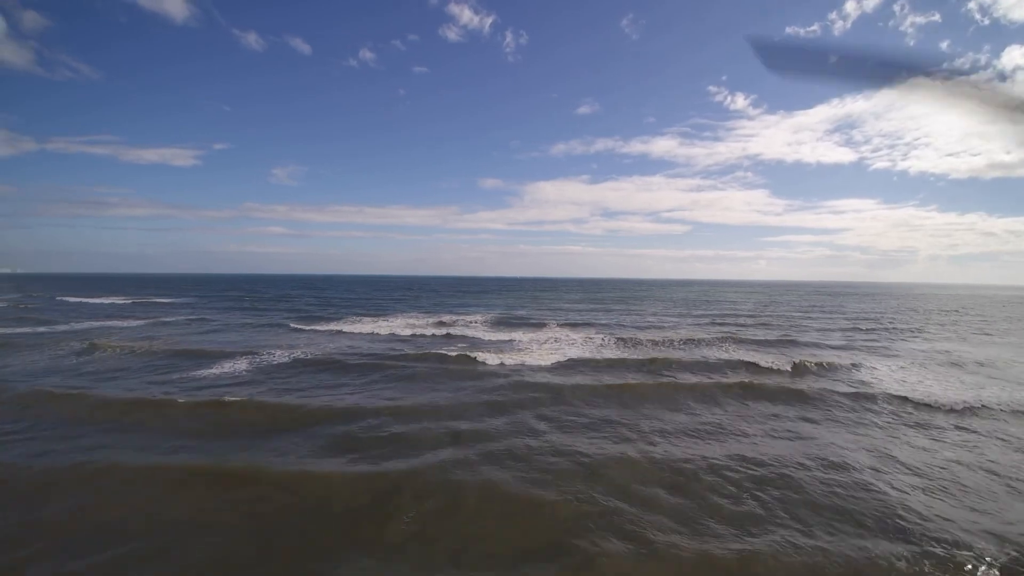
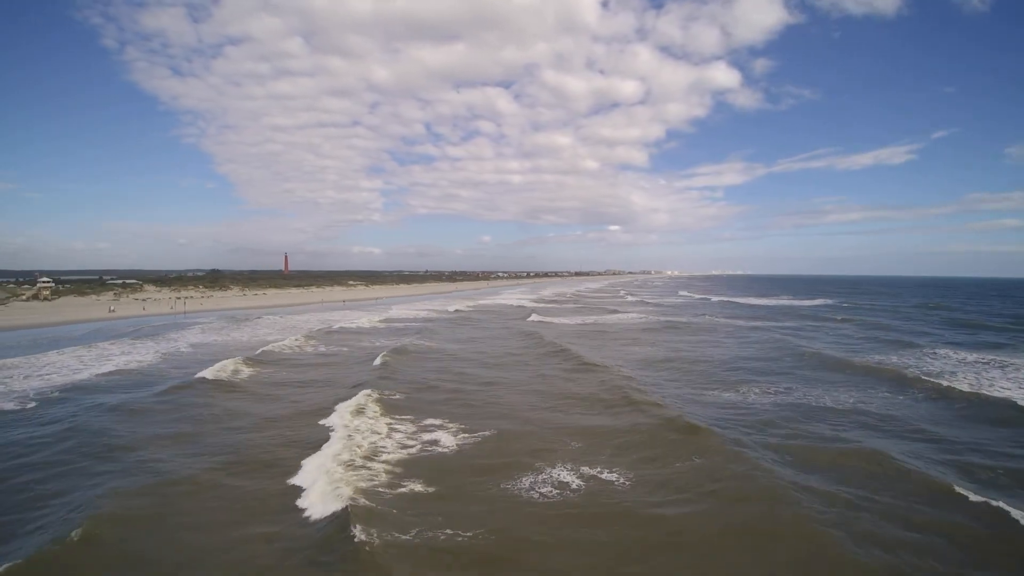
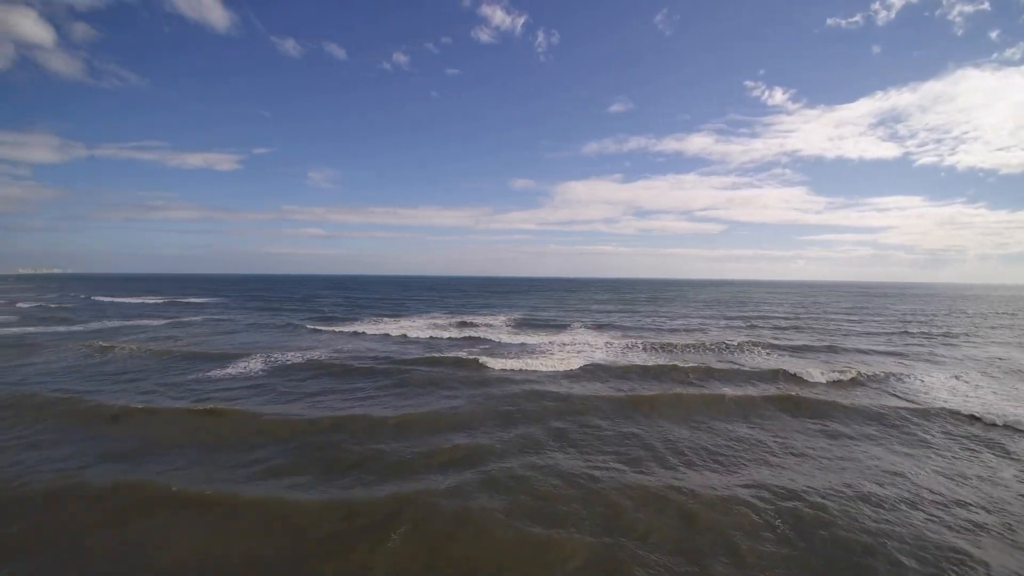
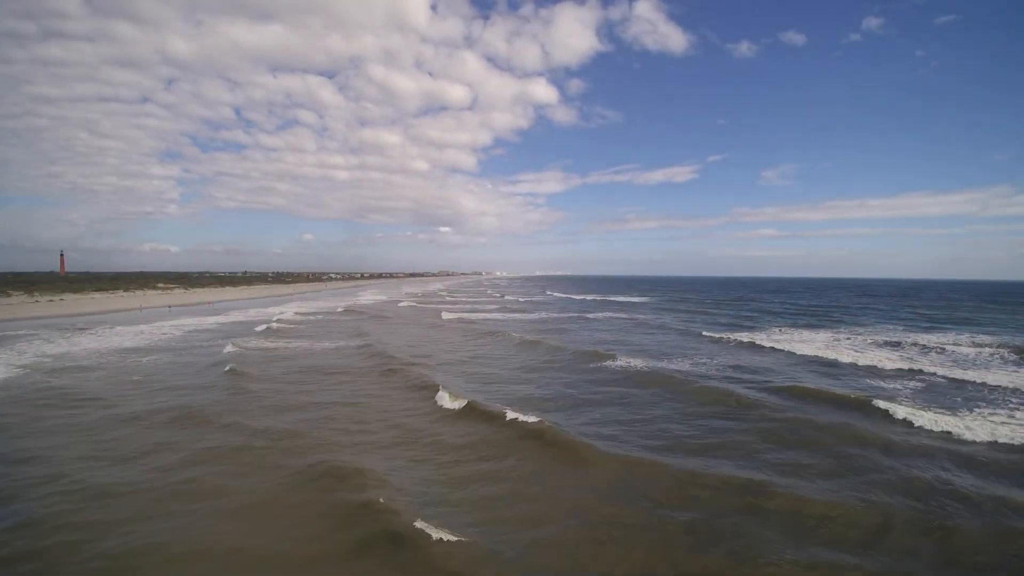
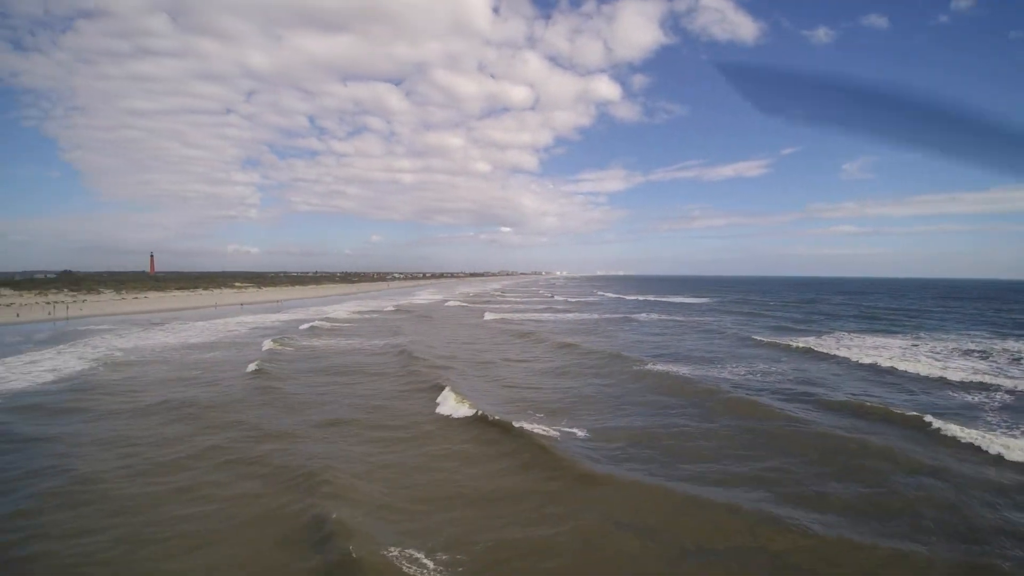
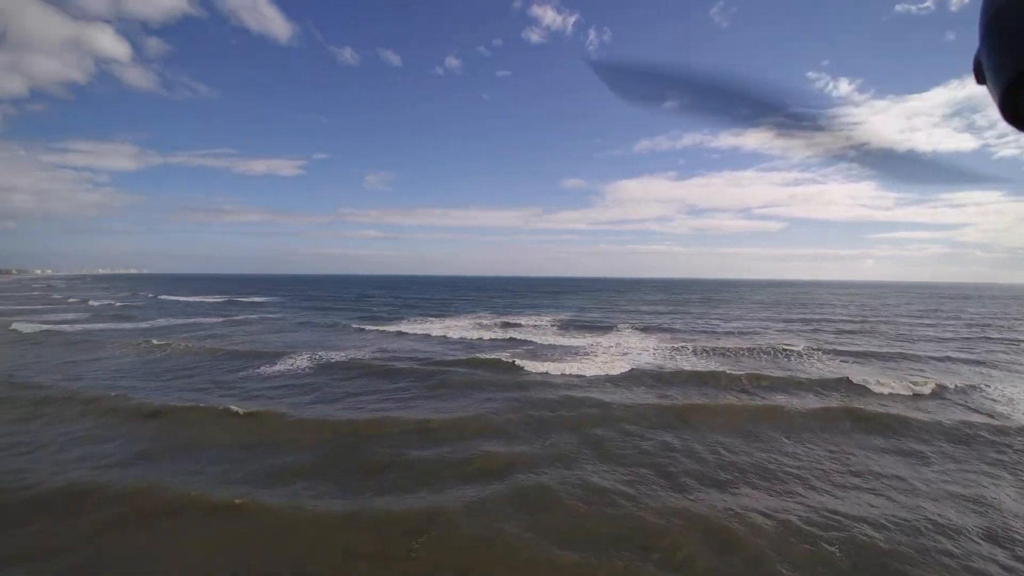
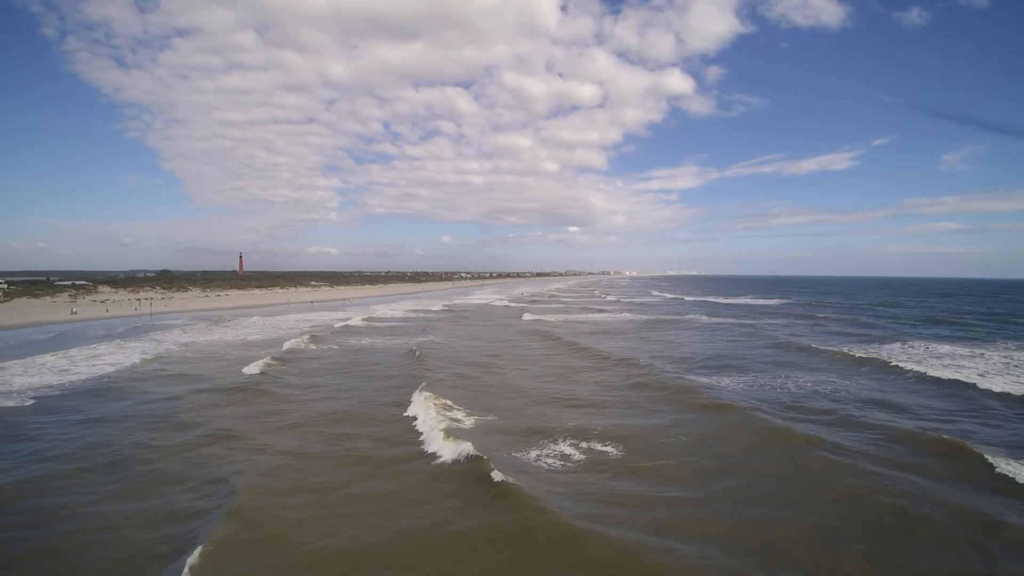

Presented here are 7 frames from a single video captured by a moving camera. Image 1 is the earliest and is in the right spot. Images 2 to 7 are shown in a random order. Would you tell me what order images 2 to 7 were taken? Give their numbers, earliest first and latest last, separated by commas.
3, 6, 4, 5, 7, 2
